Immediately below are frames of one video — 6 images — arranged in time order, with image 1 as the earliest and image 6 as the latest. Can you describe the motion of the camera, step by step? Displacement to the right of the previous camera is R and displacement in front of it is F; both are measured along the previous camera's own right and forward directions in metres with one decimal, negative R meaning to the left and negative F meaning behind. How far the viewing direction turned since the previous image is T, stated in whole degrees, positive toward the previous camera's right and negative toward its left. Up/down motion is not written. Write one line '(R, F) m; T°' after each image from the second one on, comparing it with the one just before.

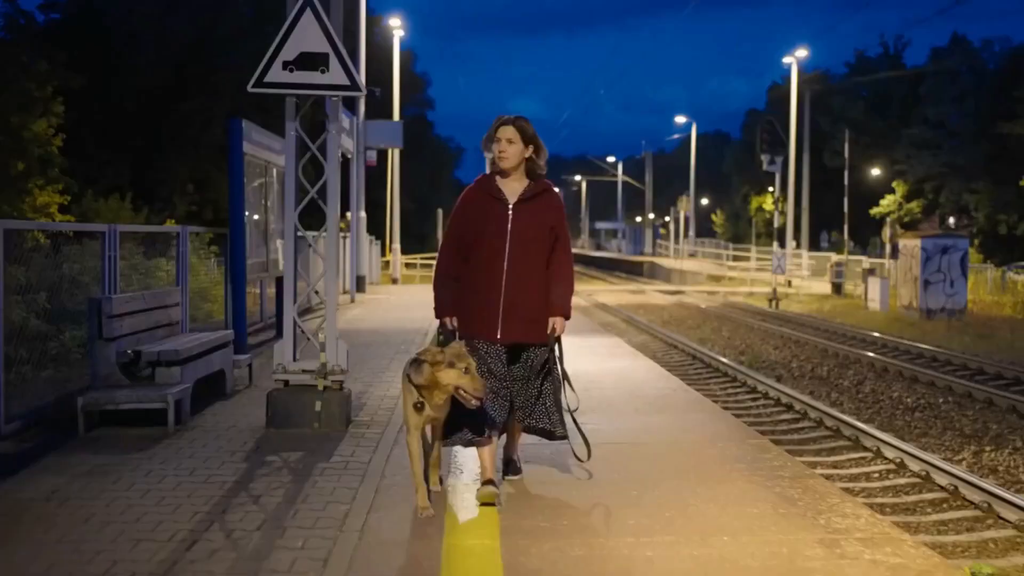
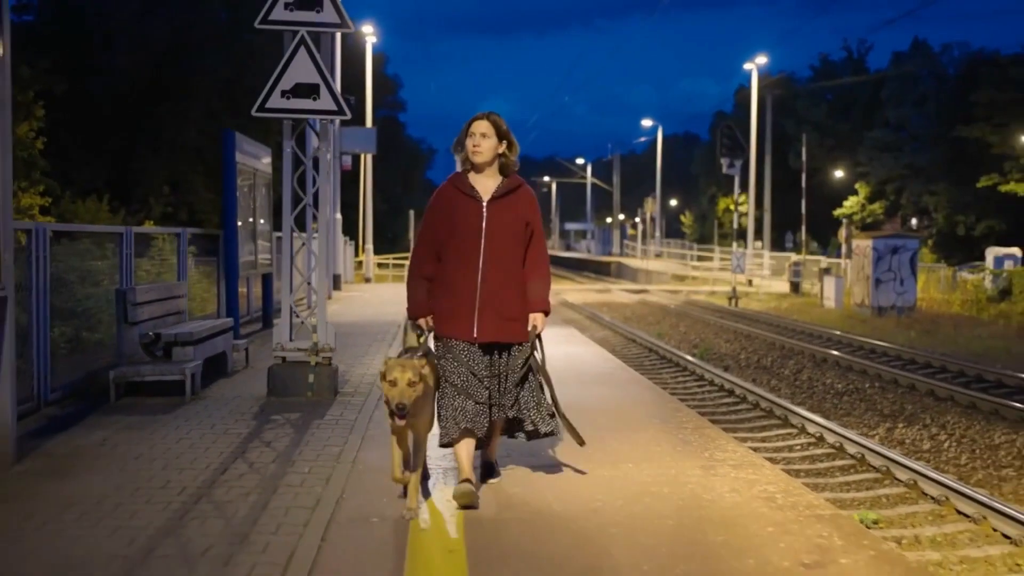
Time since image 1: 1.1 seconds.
(+0.1, -1.1) m; +1°
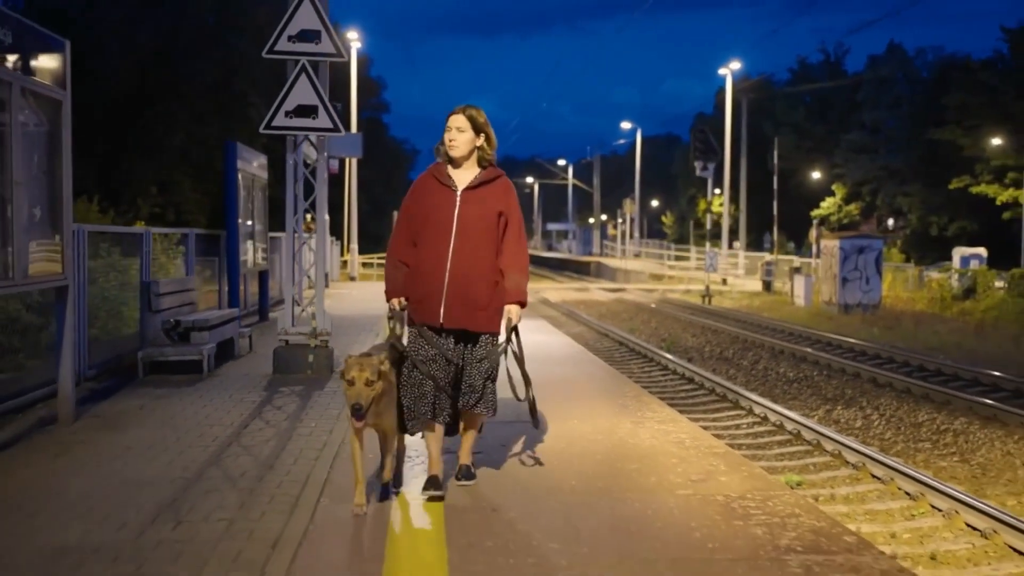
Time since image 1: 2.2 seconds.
(+0.1, -1.1) m; +1°
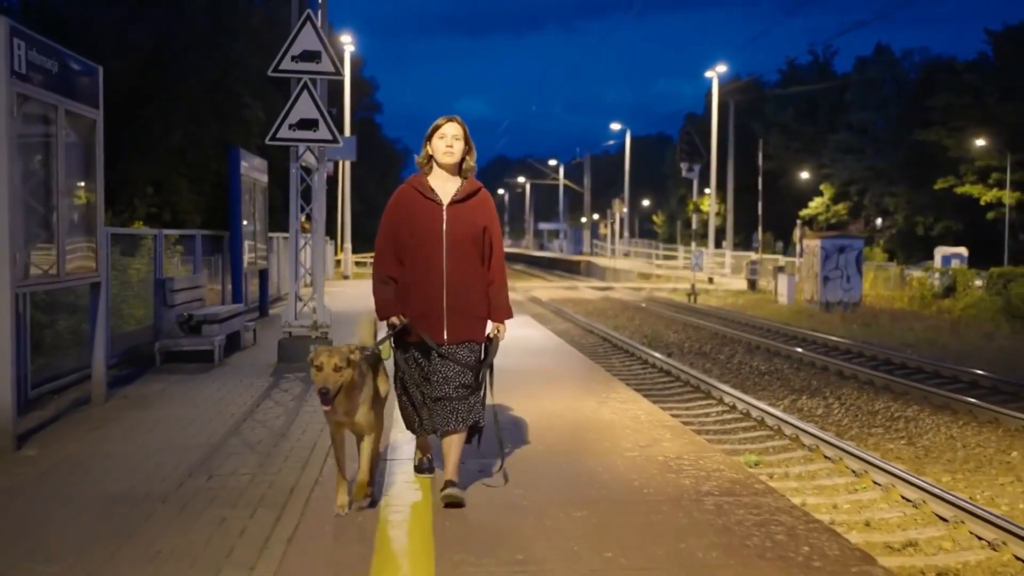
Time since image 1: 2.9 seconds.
(+0.1, -0.8) m; 0°
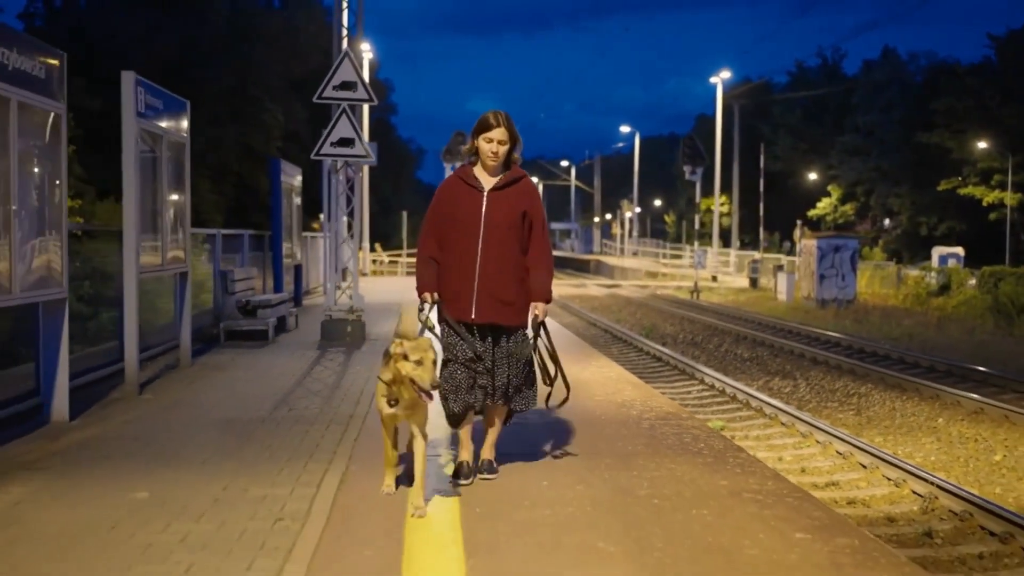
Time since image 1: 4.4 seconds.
(+0.1, -1.7) m; -1°
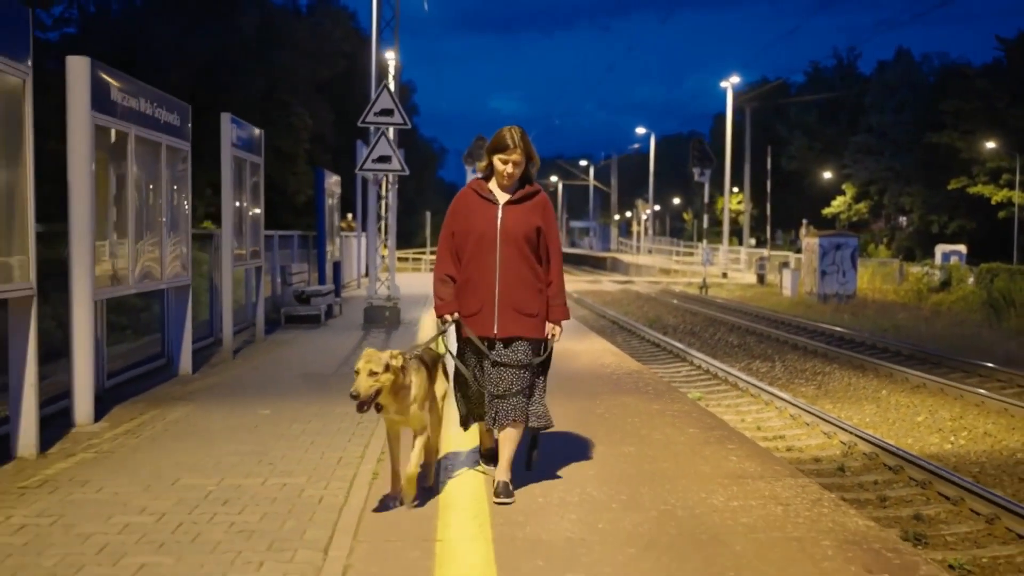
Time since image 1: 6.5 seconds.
(+0.1, -2.1) m; -1°
